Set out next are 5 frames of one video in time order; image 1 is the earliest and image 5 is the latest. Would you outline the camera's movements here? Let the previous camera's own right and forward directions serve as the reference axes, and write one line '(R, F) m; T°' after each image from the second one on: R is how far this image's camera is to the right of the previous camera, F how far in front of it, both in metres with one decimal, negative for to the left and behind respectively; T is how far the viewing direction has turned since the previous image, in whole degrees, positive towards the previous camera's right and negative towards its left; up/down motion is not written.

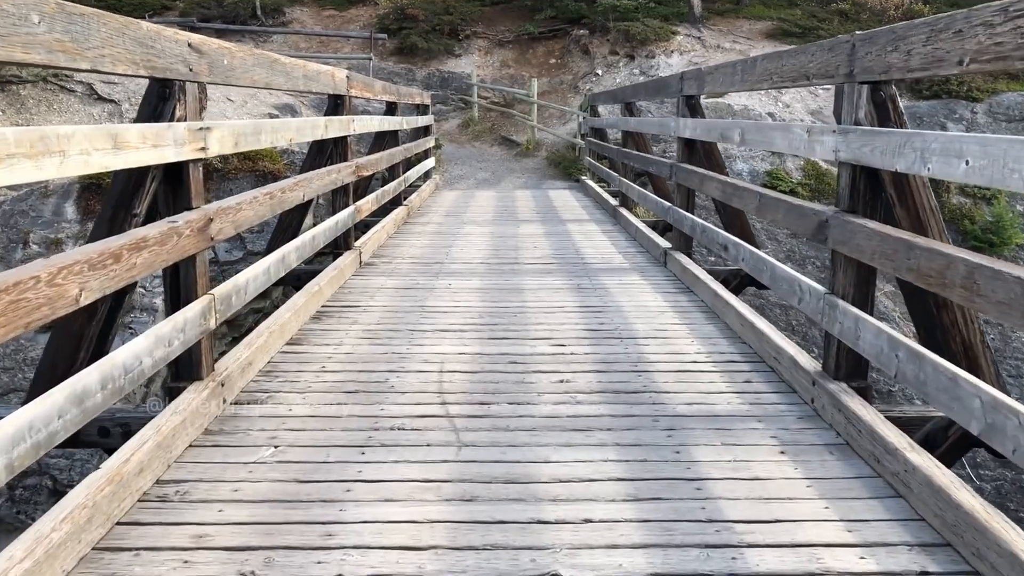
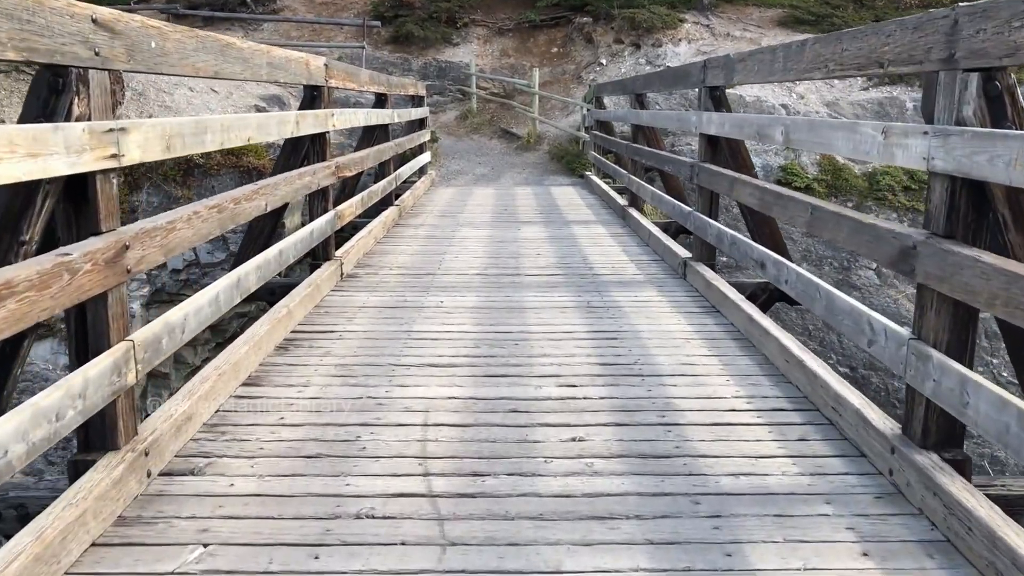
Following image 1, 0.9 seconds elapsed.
(0.0, +0.6) m; 0°
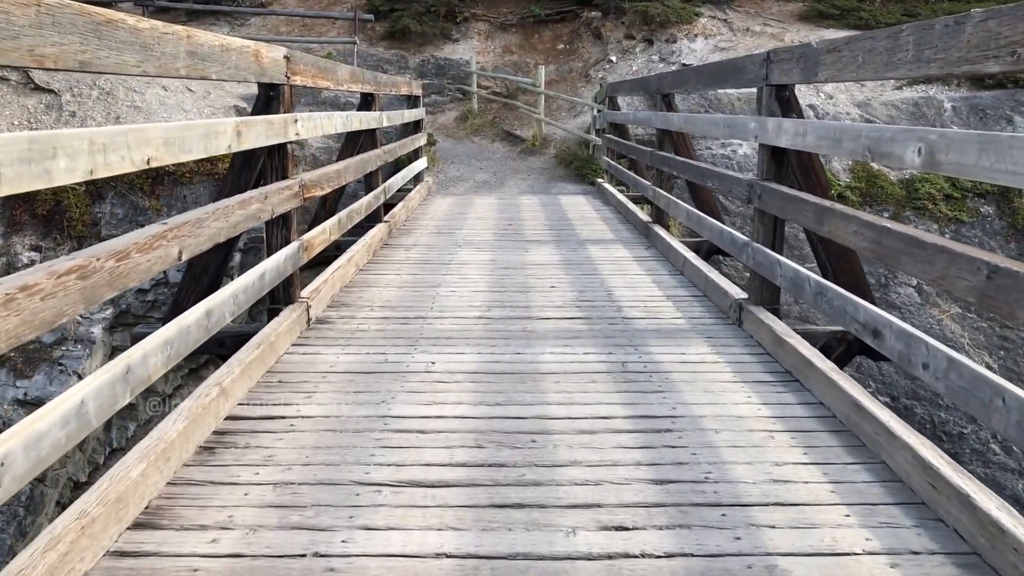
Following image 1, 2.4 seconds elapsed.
(0.0, +0.9) m; 0°
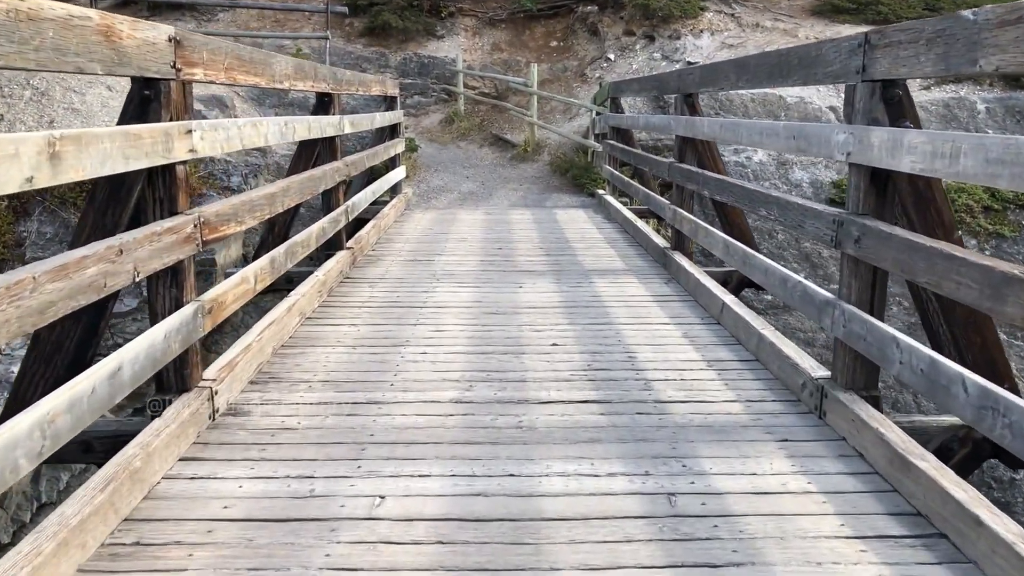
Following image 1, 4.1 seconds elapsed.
(0.0, +1.1) m; +1°
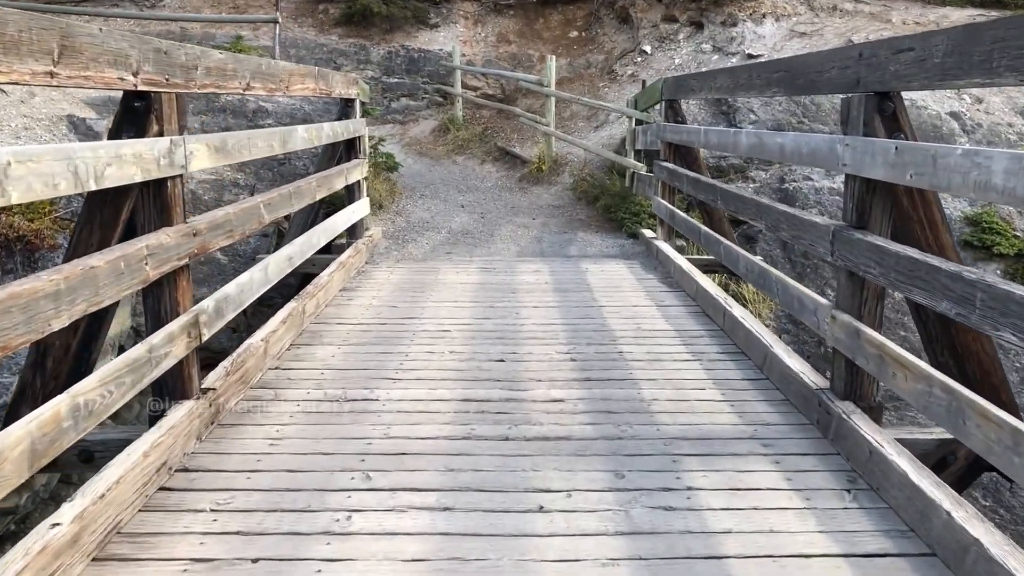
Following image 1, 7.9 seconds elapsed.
(0.0, +2.6) m; -1°
